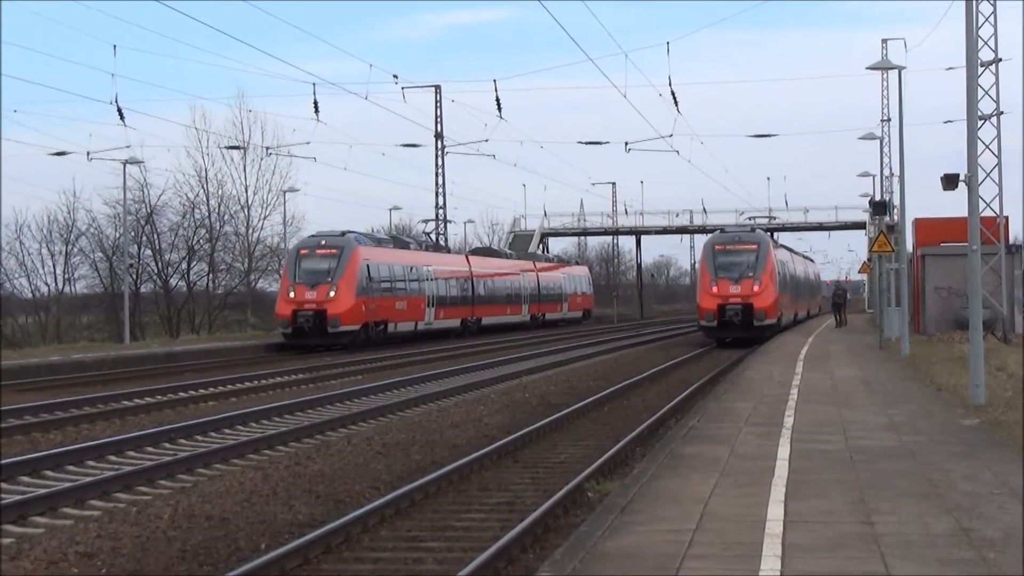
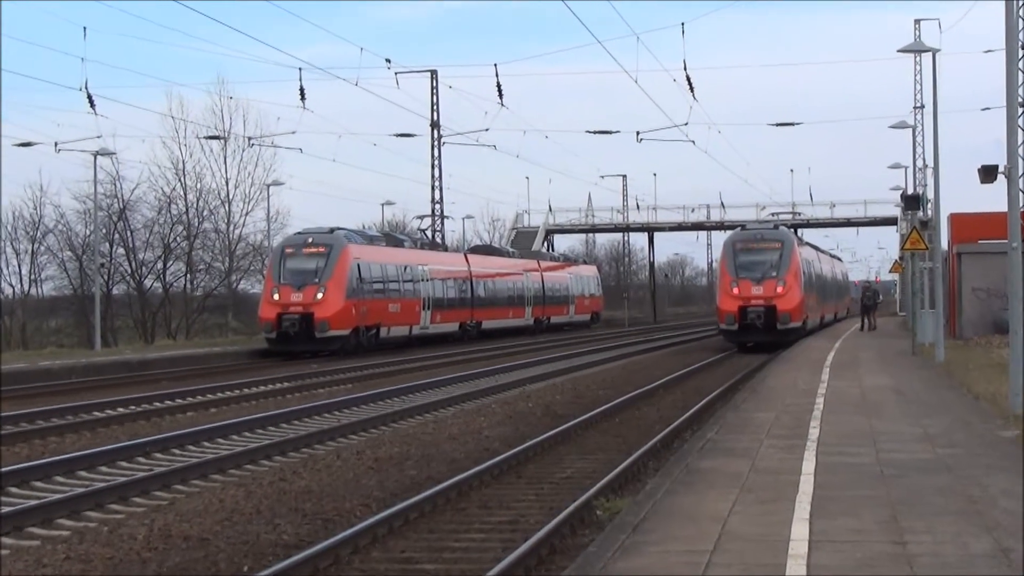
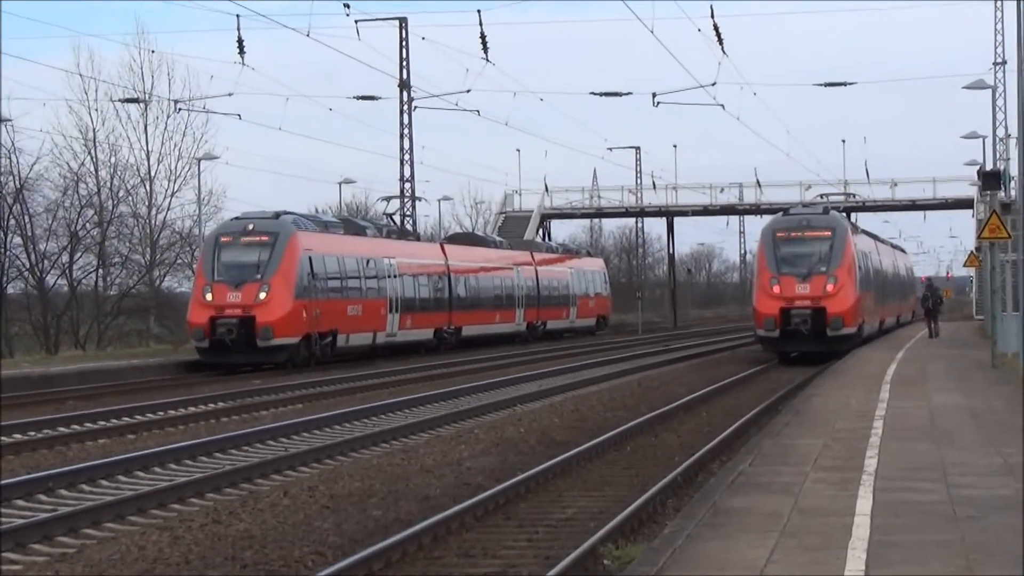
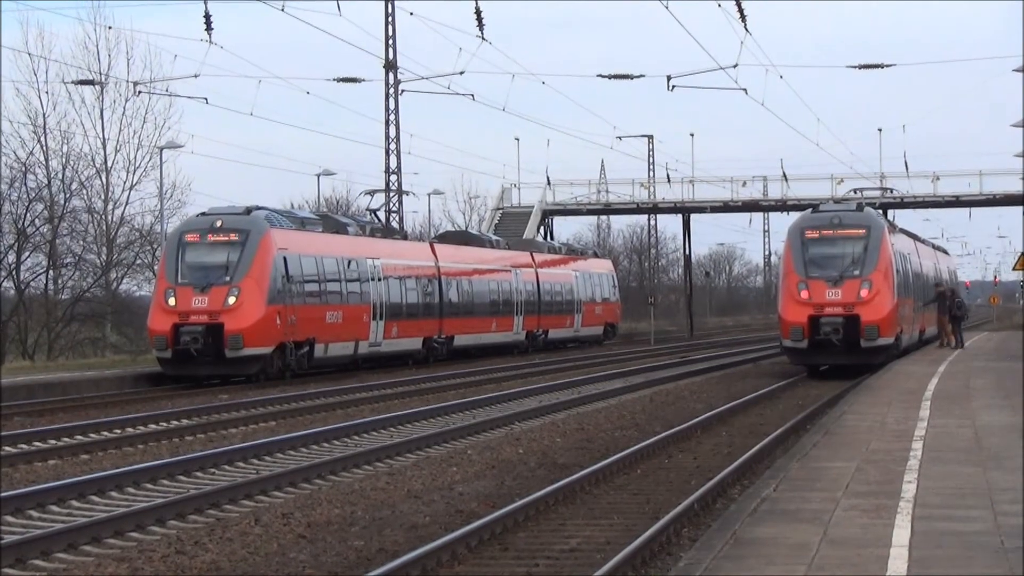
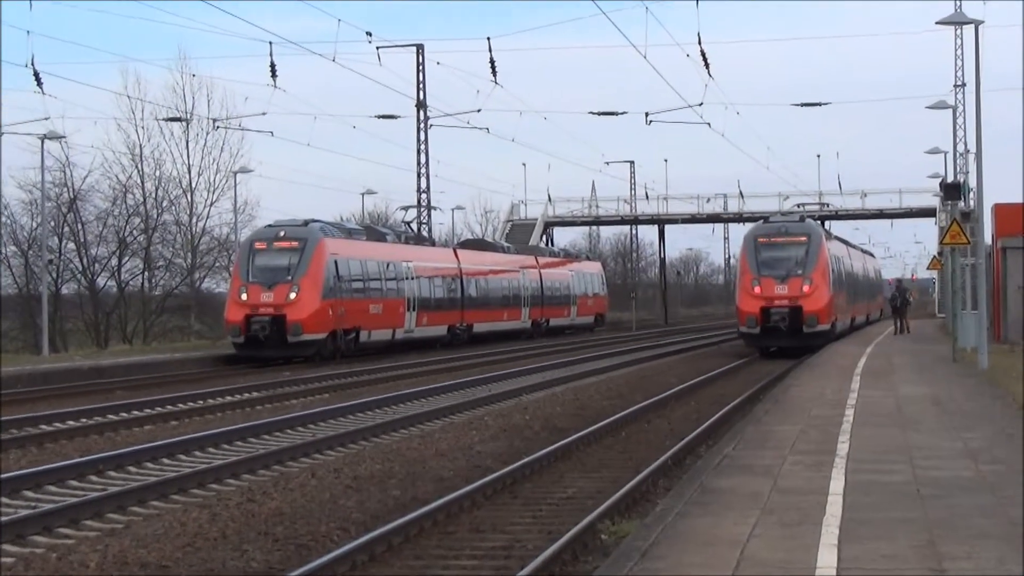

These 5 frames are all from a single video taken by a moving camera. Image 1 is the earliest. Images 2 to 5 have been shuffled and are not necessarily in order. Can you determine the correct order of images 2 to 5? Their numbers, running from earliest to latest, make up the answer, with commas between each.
2, 5, 3, 4
